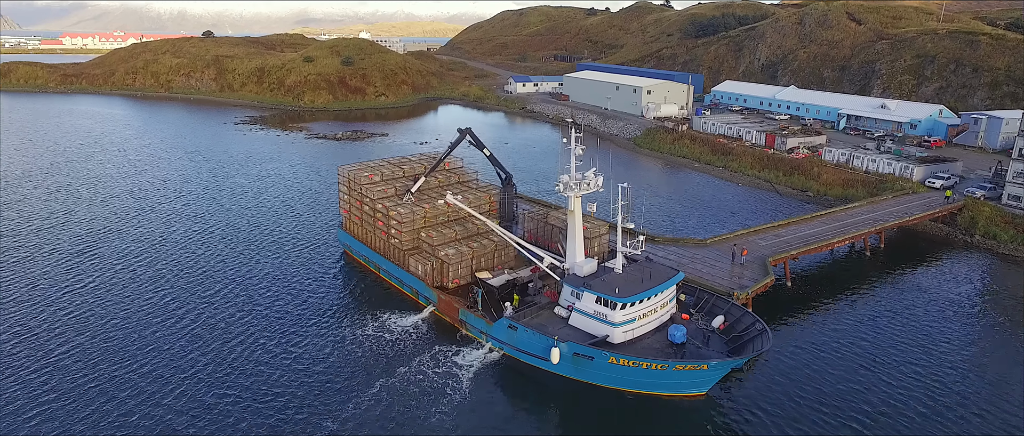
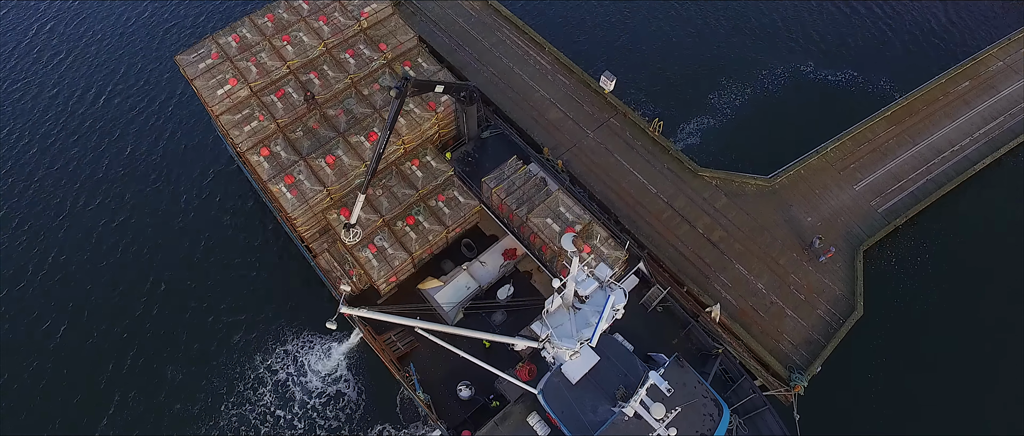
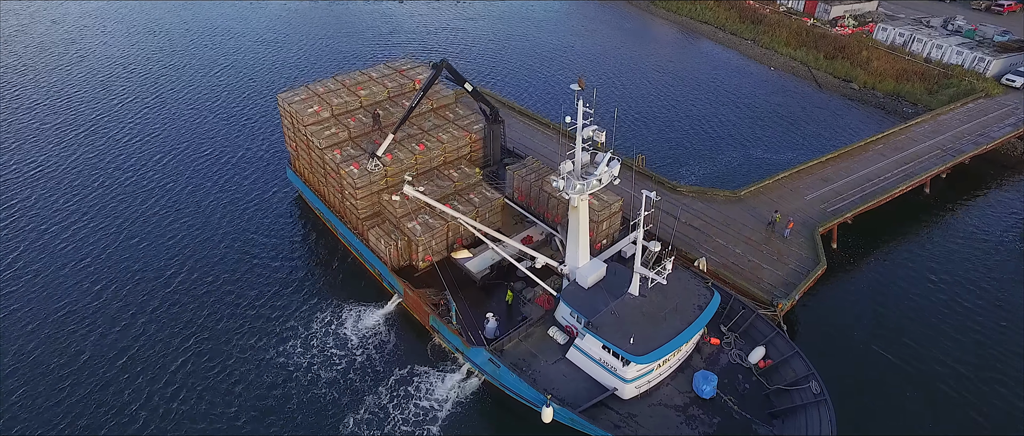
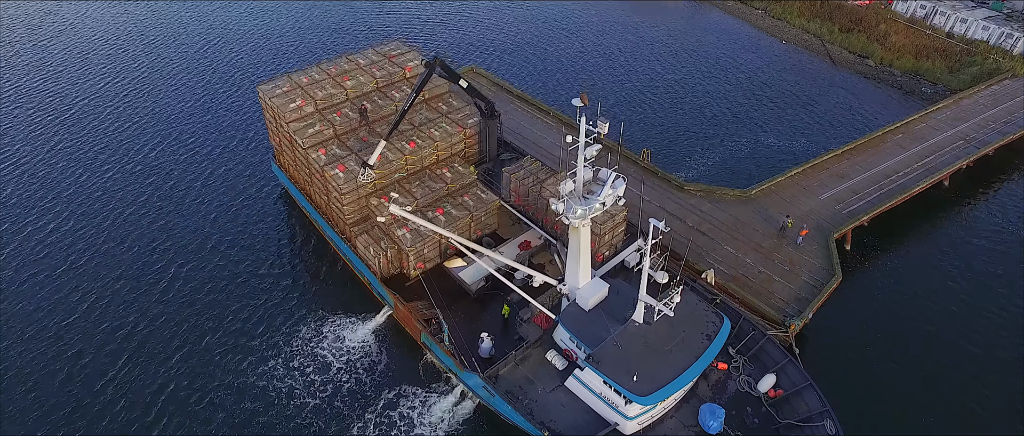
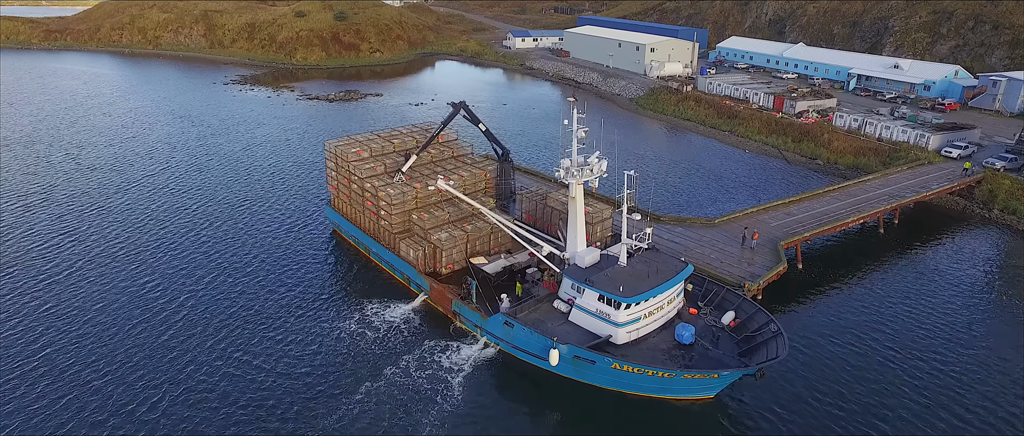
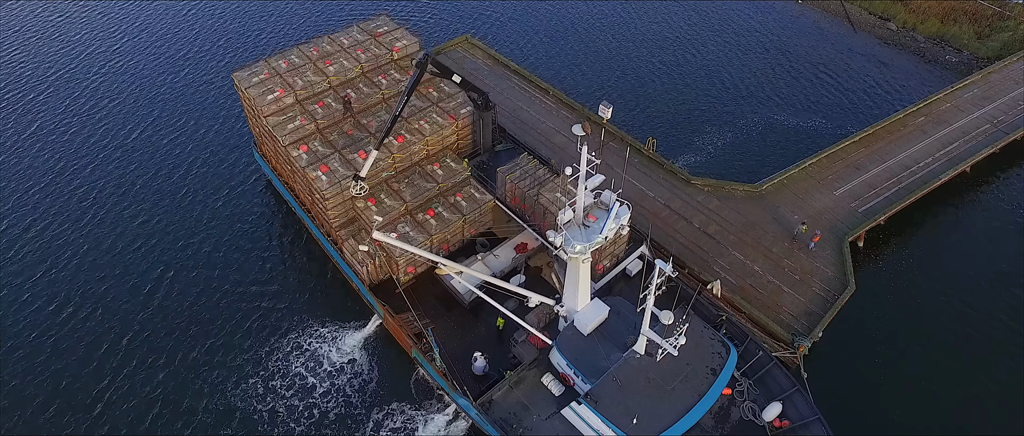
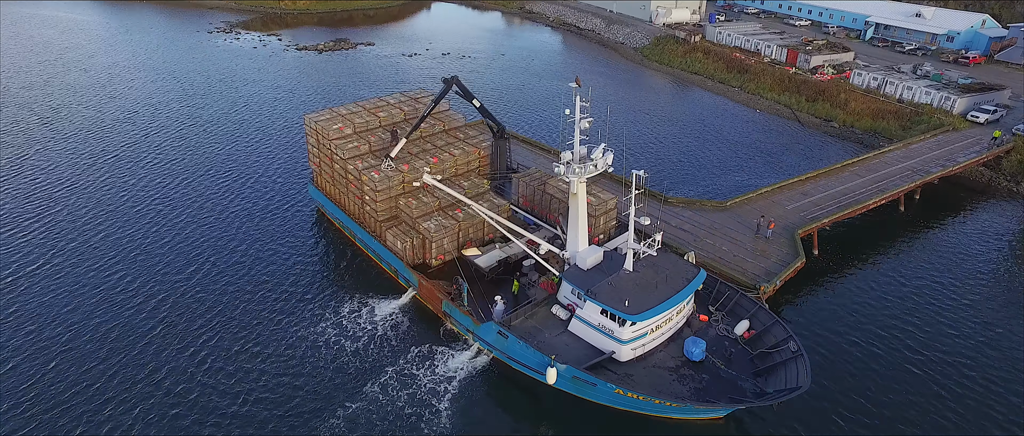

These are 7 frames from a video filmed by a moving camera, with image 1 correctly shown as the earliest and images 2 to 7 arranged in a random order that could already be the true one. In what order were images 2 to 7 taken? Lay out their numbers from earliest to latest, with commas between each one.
5, 7, 3, 4, 6, 2
